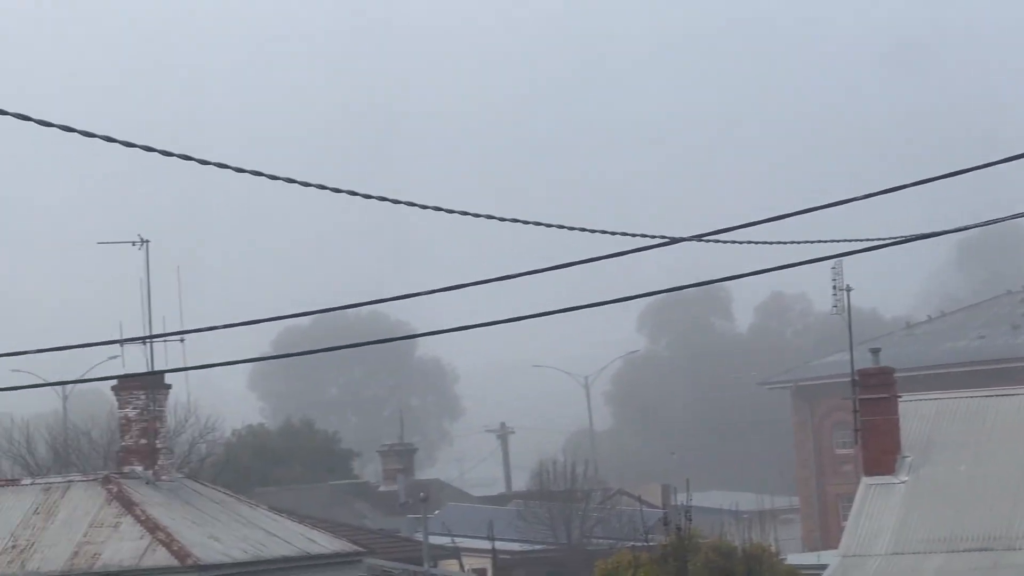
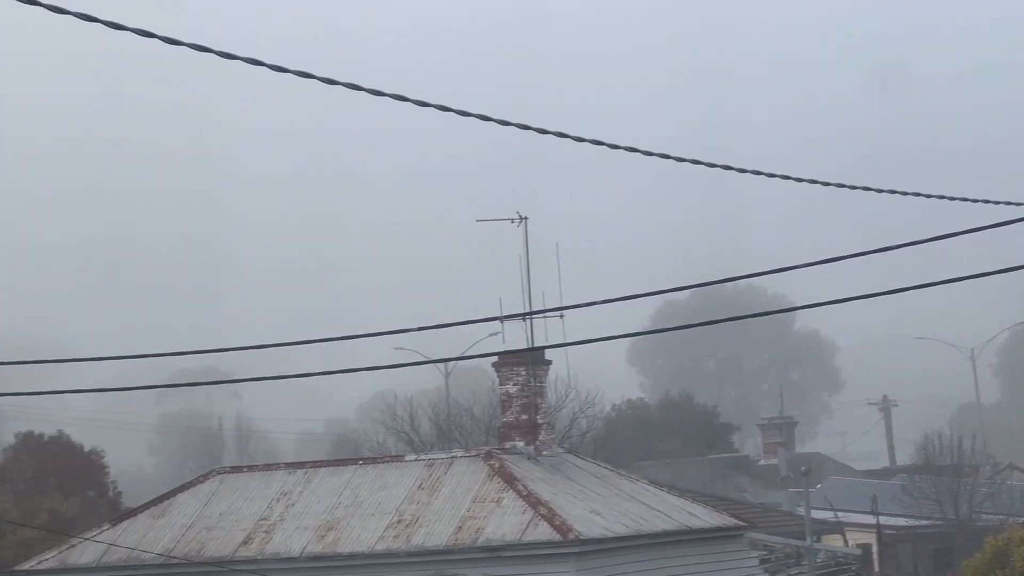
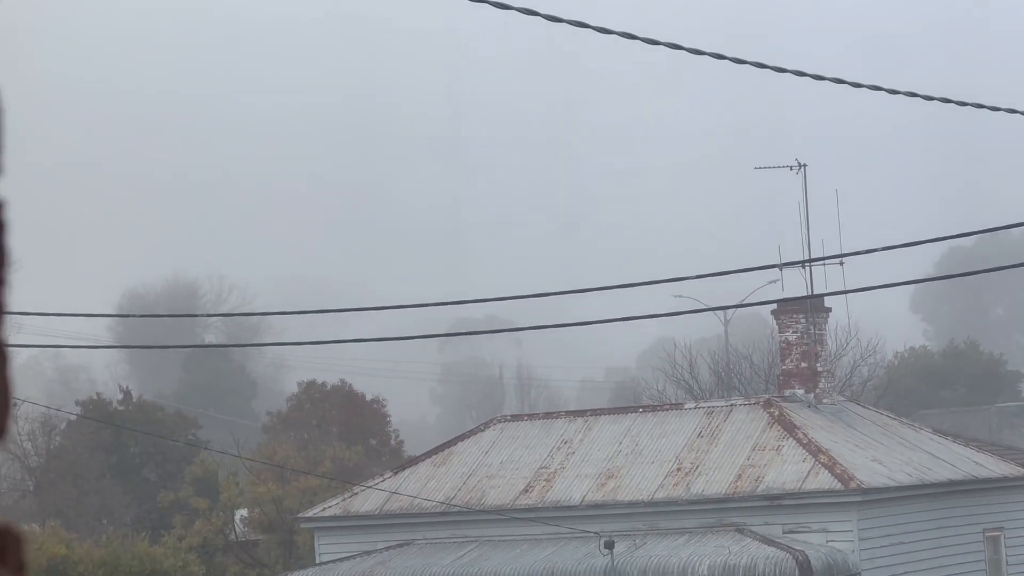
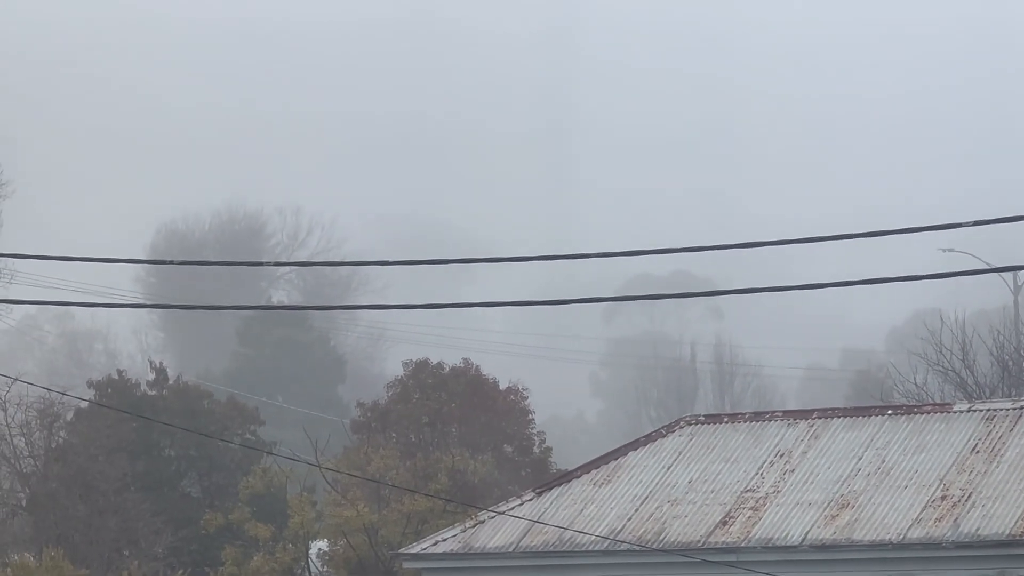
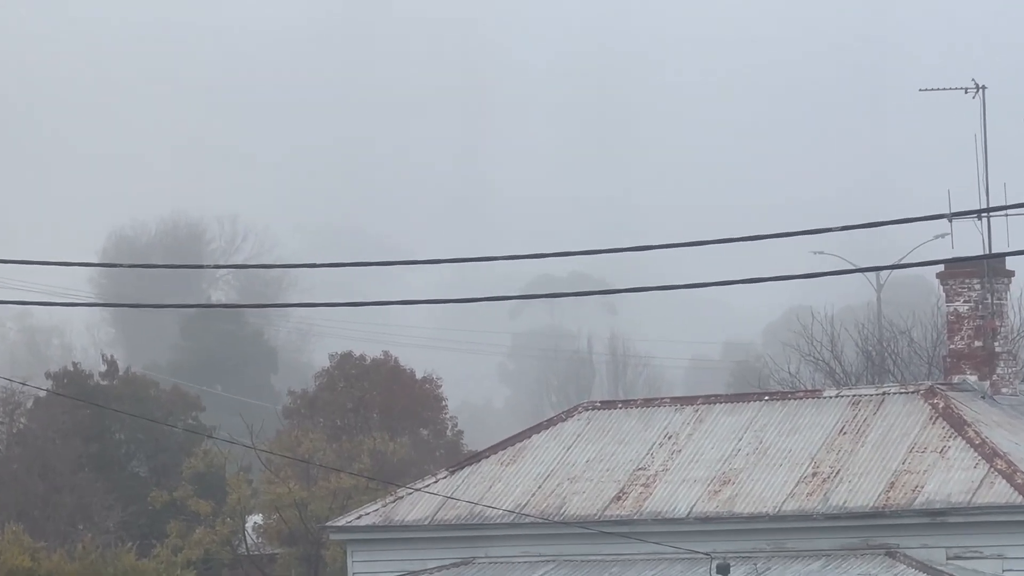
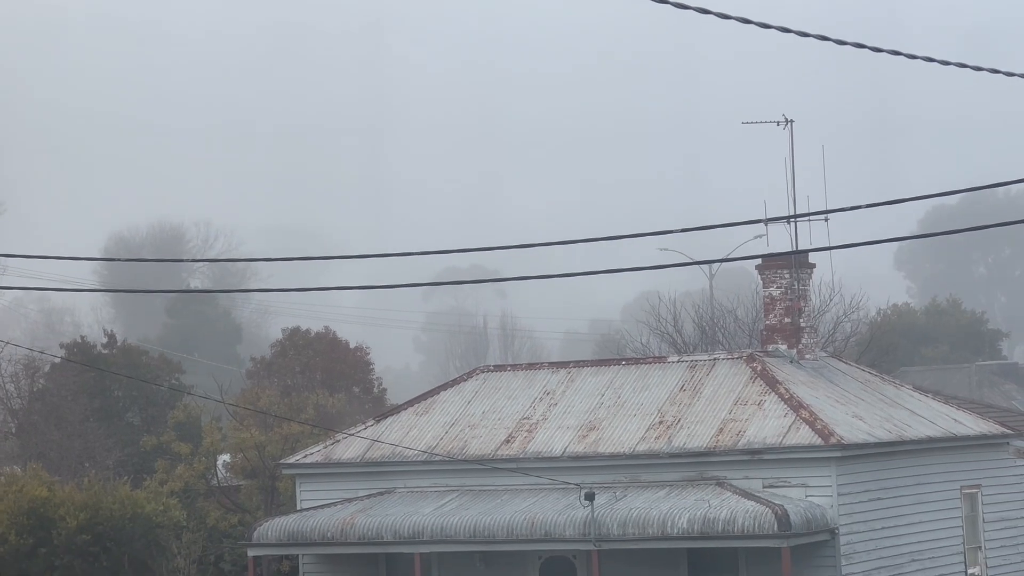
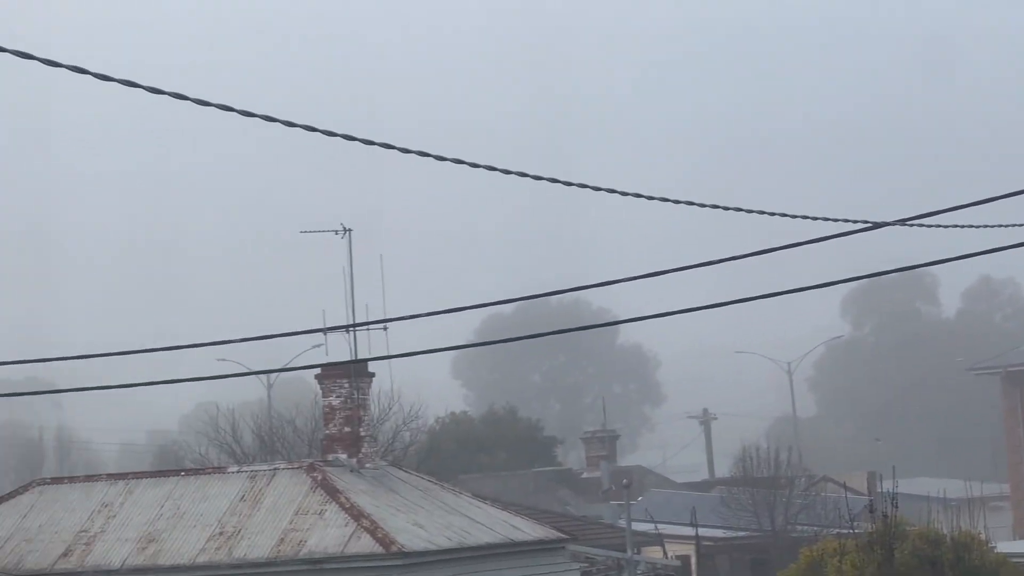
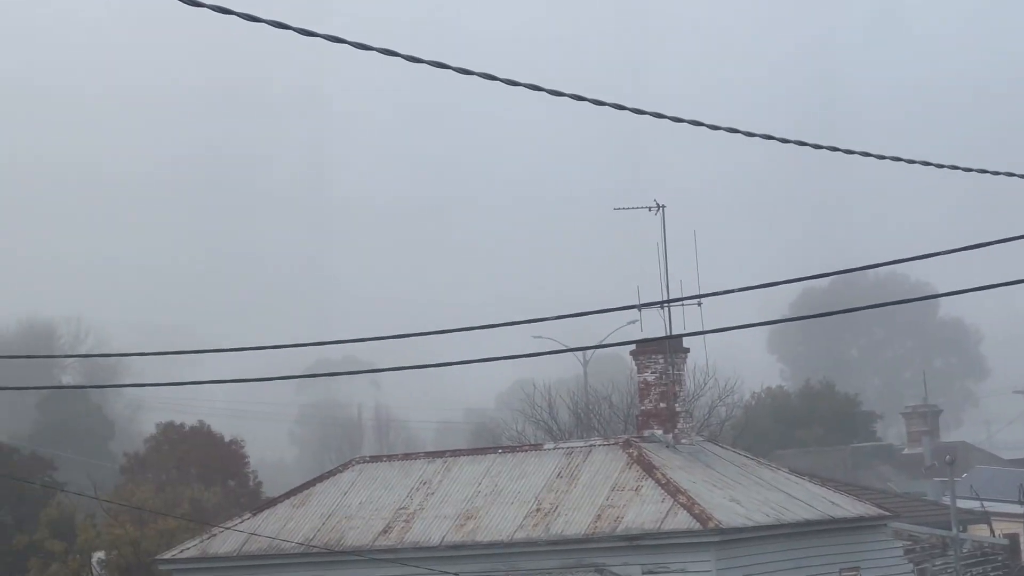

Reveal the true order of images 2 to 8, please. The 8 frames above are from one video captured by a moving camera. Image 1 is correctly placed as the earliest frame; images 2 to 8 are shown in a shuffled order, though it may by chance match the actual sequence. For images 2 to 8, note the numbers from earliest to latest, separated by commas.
7, 2, 8, 3, 6, 5, 4
